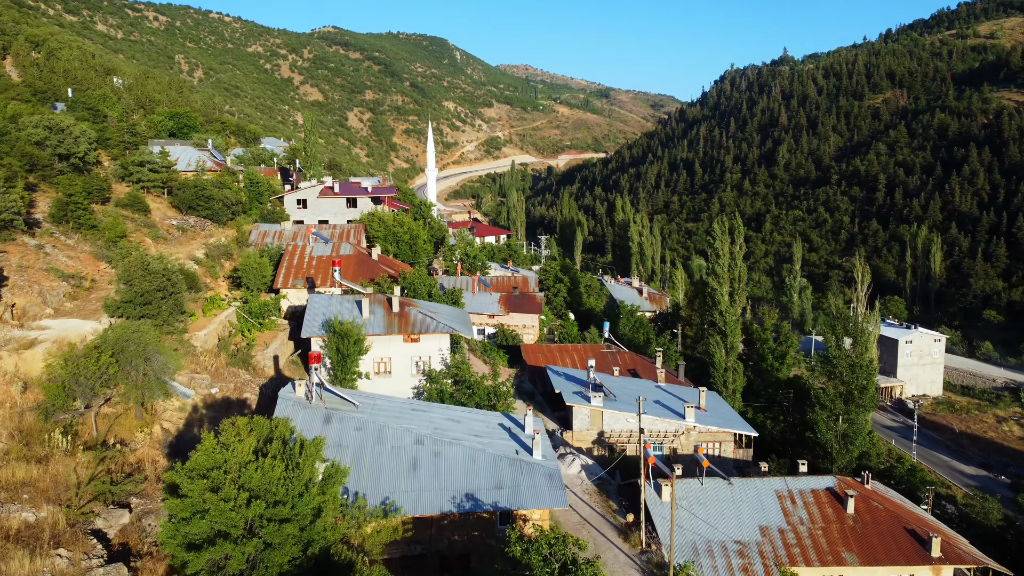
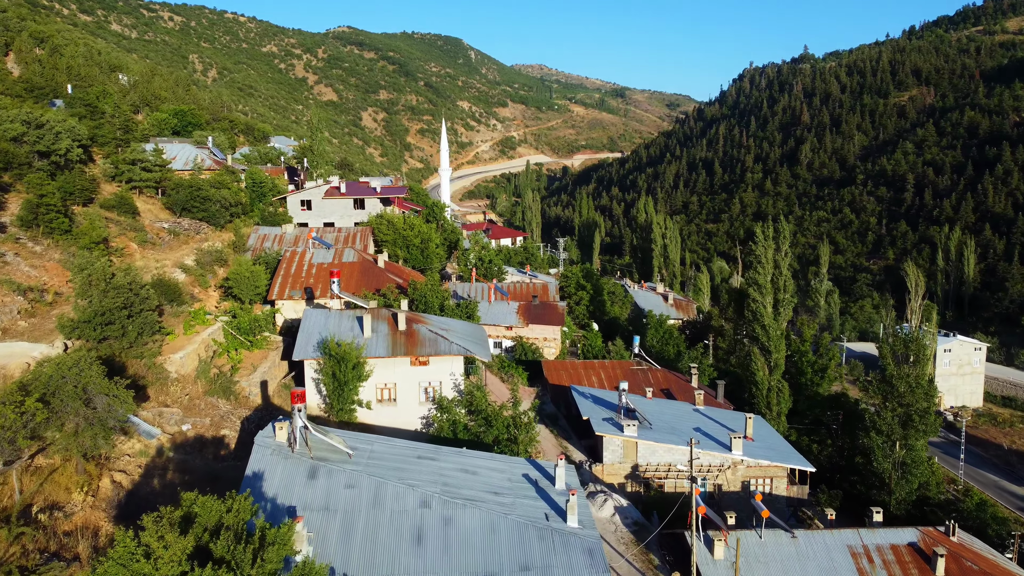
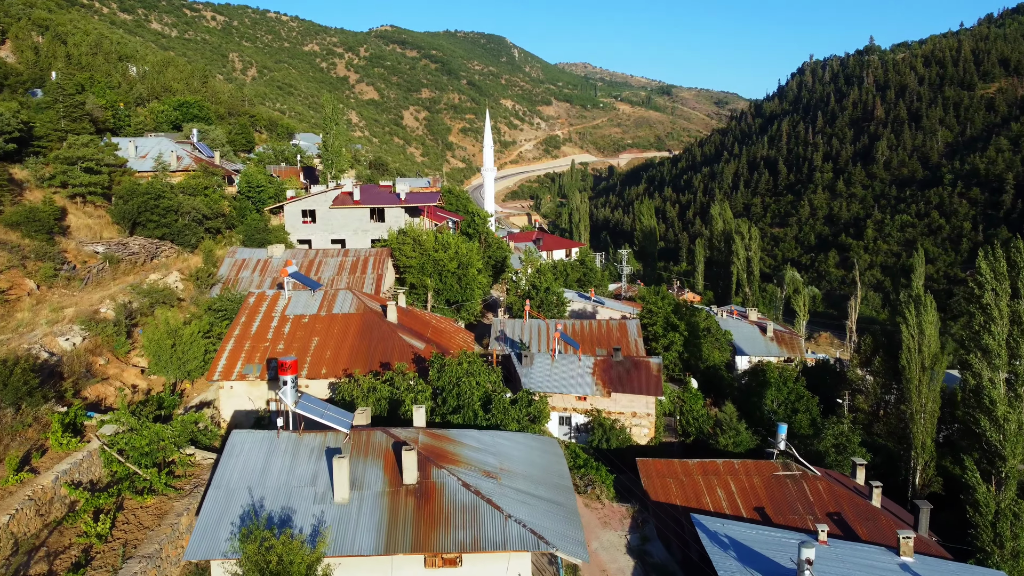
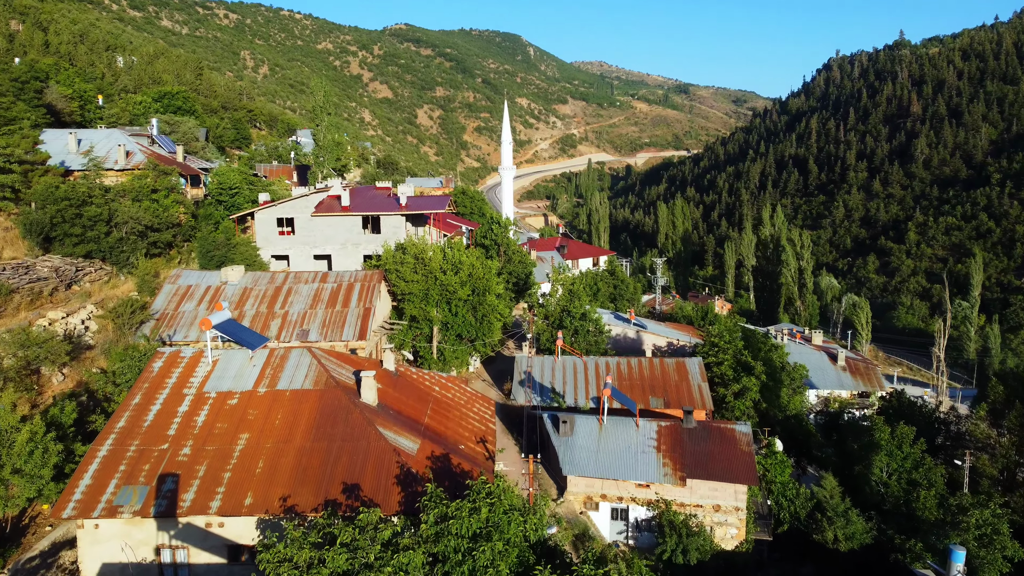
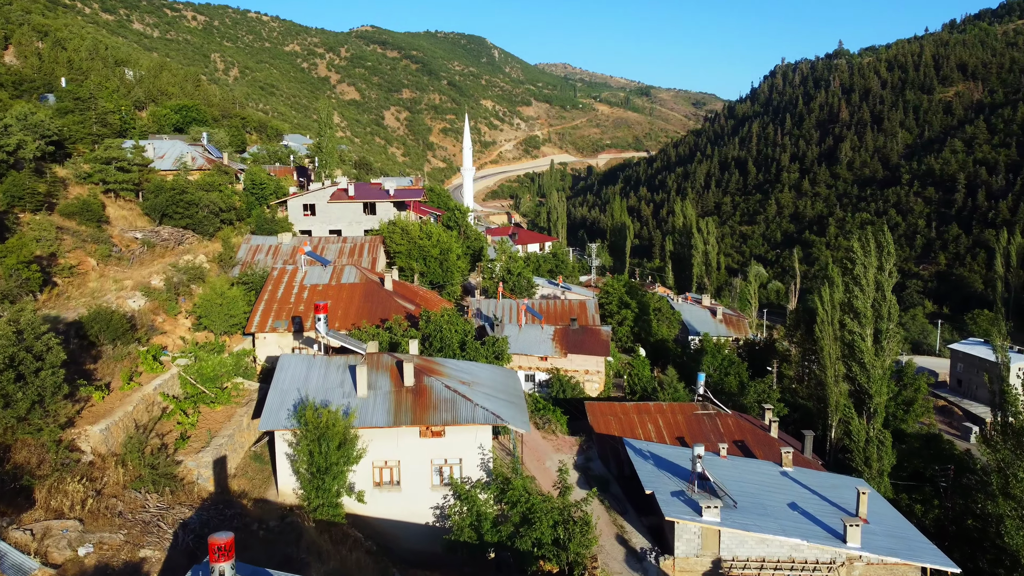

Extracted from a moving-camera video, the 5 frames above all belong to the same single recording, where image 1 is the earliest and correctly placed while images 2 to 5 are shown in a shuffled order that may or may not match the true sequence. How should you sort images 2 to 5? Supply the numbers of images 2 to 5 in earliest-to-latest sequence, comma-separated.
2, 5, 3, 4
